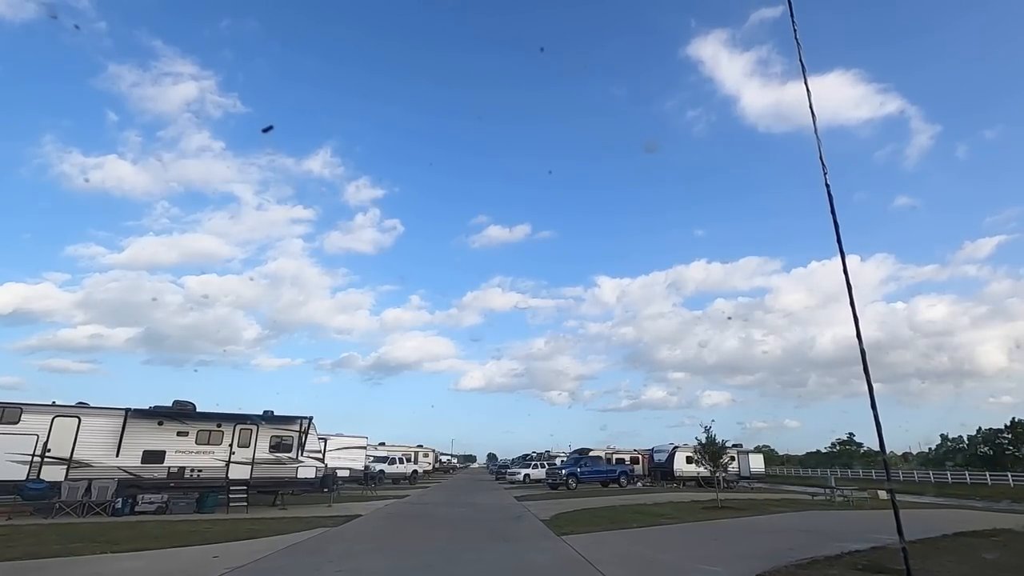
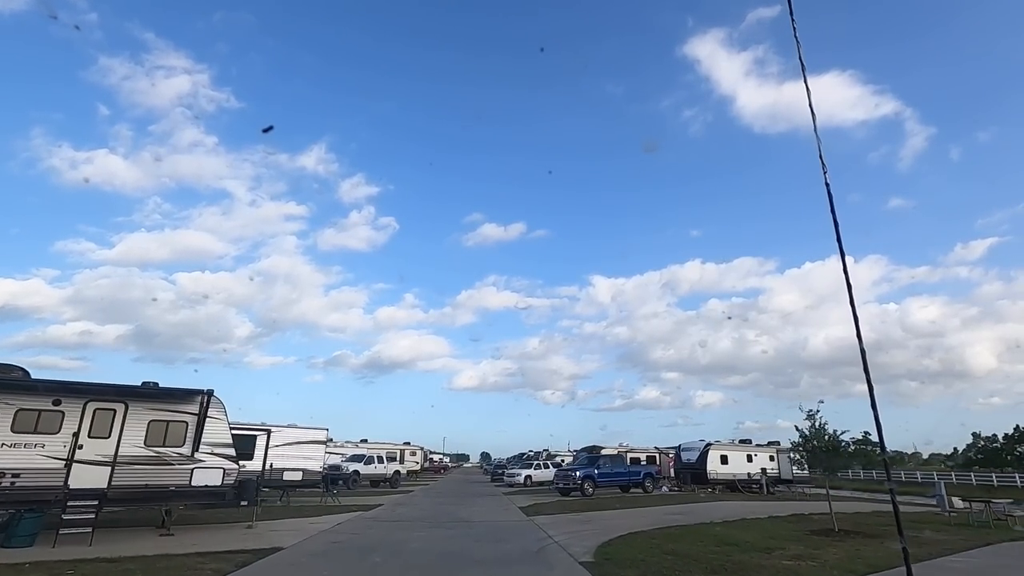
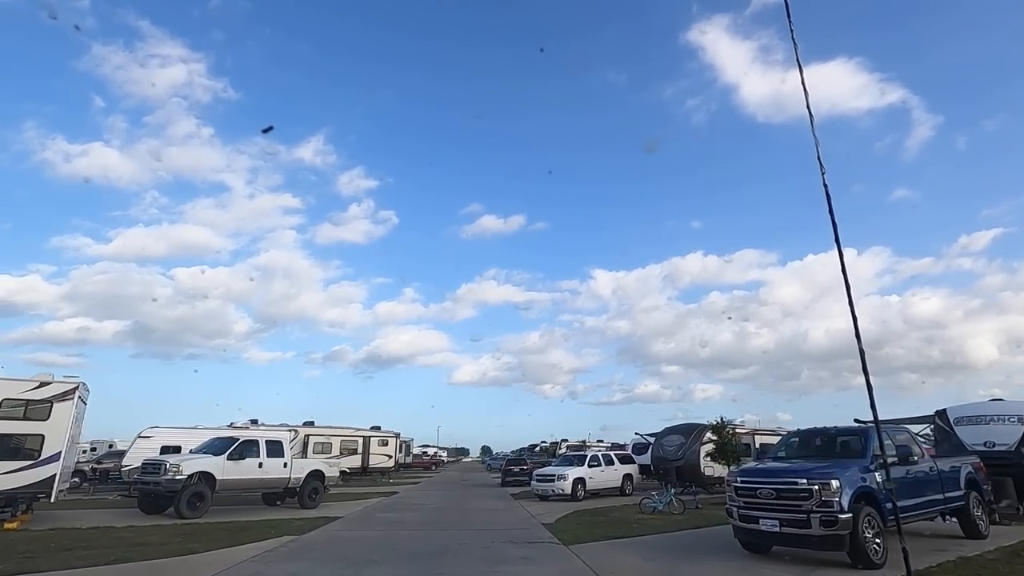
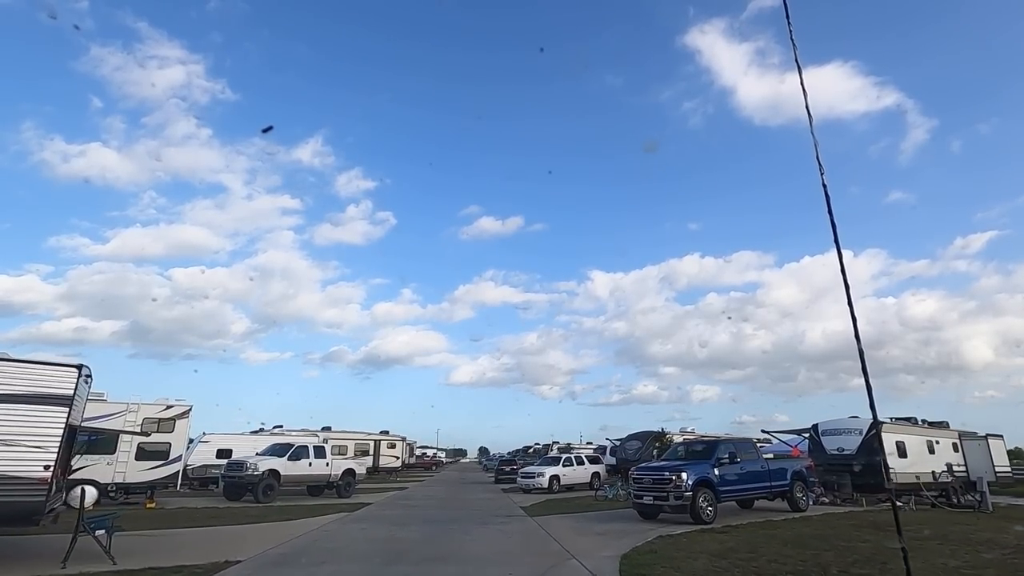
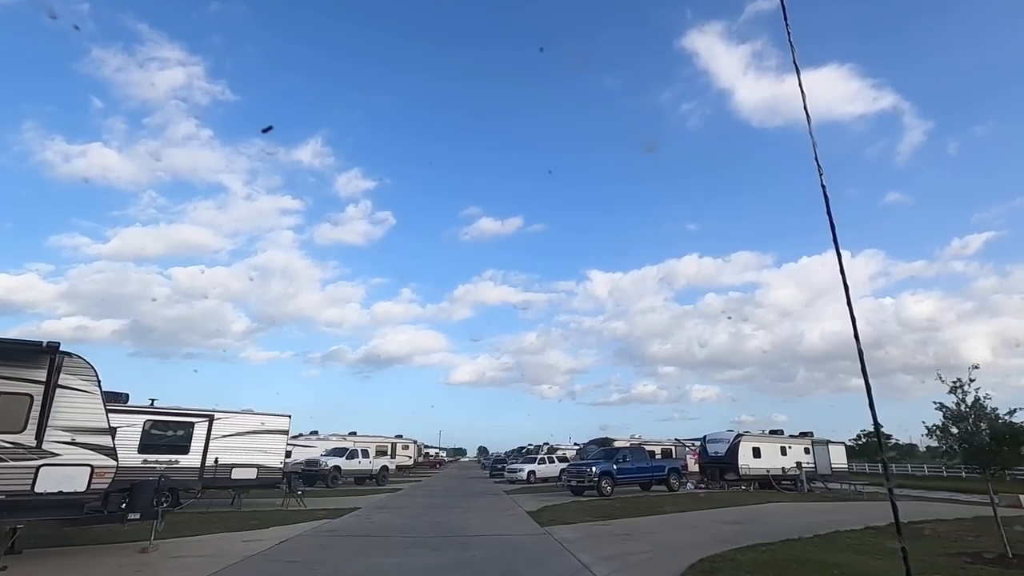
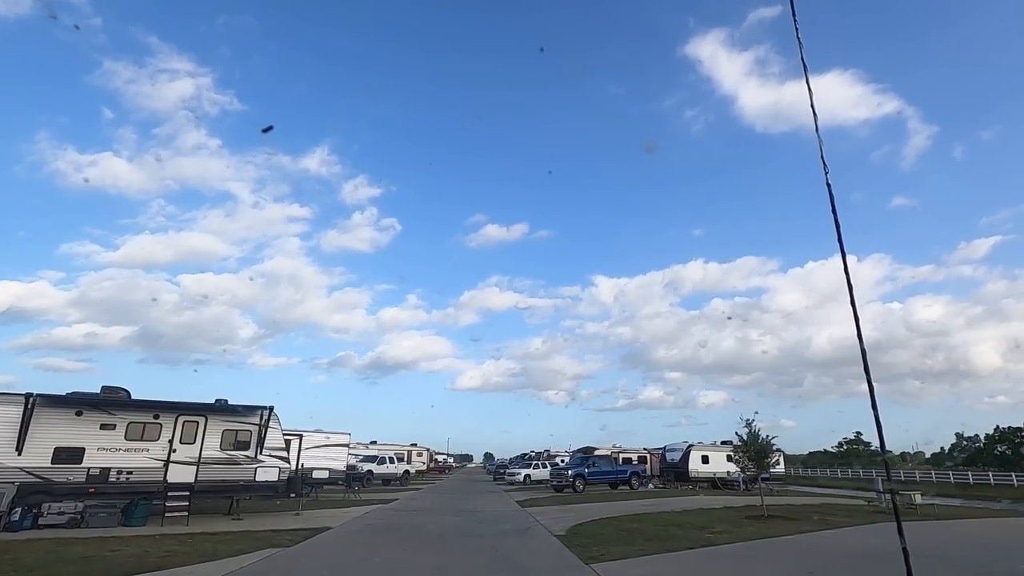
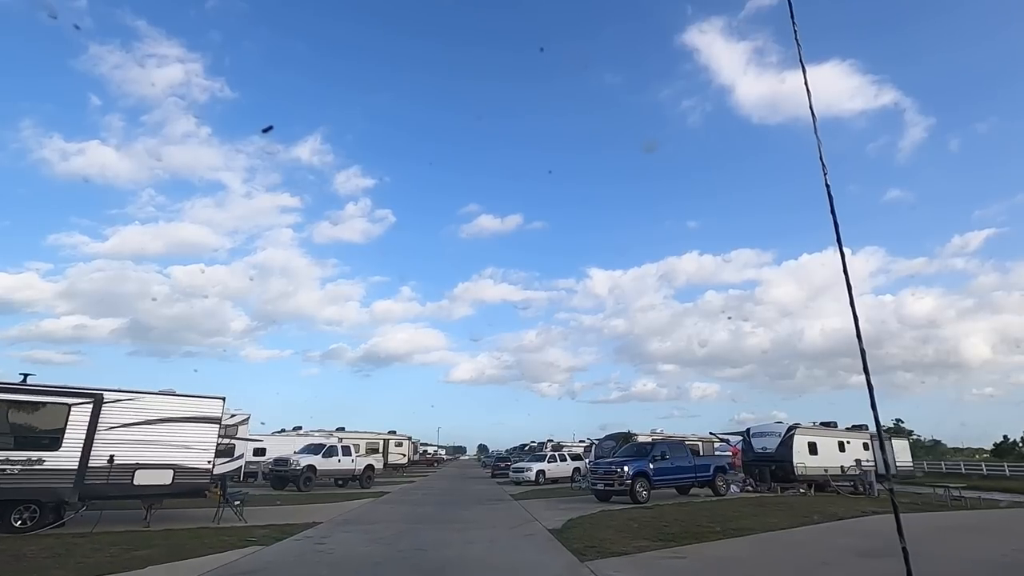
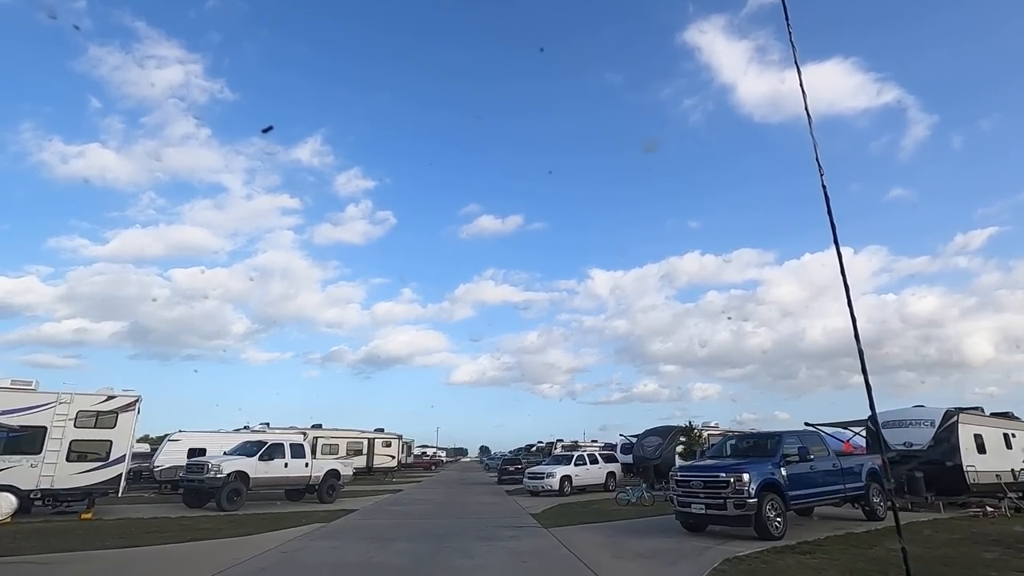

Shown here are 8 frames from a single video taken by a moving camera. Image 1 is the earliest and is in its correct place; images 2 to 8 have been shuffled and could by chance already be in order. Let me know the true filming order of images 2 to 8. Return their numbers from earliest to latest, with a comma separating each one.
6, 2, 5, 7, 4, 8, 3
